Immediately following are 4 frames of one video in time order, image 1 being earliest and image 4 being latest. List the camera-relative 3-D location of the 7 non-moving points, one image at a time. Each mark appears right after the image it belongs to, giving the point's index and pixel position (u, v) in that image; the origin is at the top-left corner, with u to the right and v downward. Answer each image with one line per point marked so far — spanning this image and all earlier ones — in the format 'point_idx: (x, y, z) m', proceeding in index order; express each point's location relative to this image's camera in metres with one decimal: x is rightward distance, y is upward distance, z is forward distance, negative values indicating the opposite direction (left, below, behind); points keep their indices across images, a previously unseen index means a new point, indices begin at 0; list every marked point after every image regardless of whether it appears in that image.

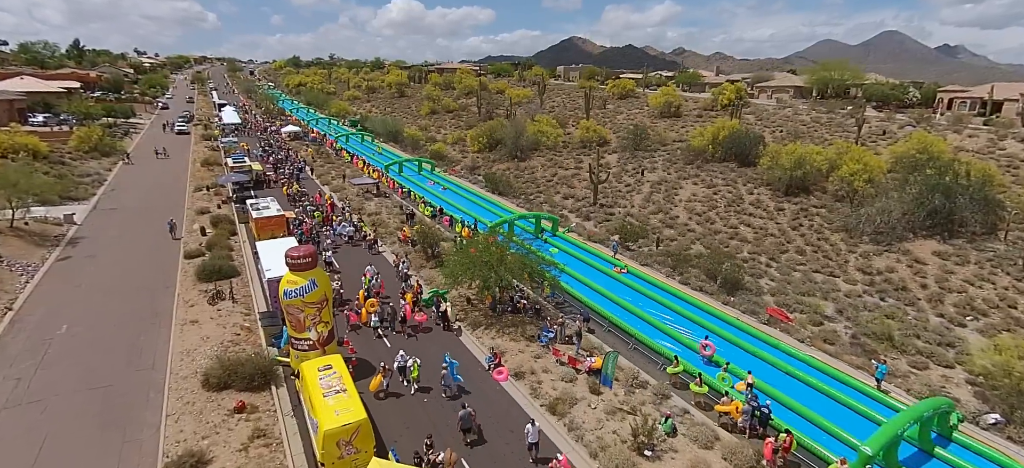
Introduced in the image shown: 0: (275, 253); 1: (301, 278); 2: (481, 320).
0: (-9.2, -0.7, +19.1) m
1: (-5.9, -1.2, +13.7) m
2: (-1.1, -3.1, +17.9) m
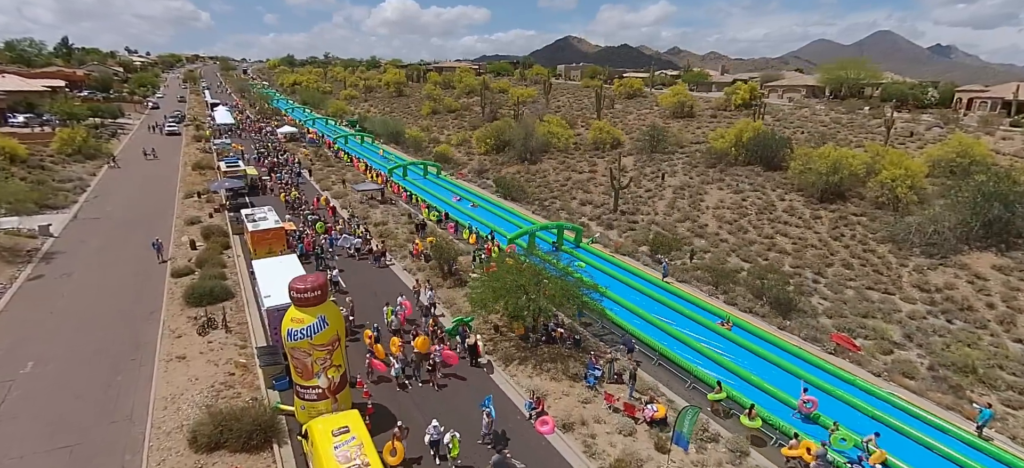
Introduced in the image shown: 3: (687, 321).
0: (-8.1, -1.4, +16.7) m
1: (-4.7, -1.9, +11.3) m
2: (+0.1, -3.8, +15.5) m
3: (+6.9, -3.5, +19.3) m
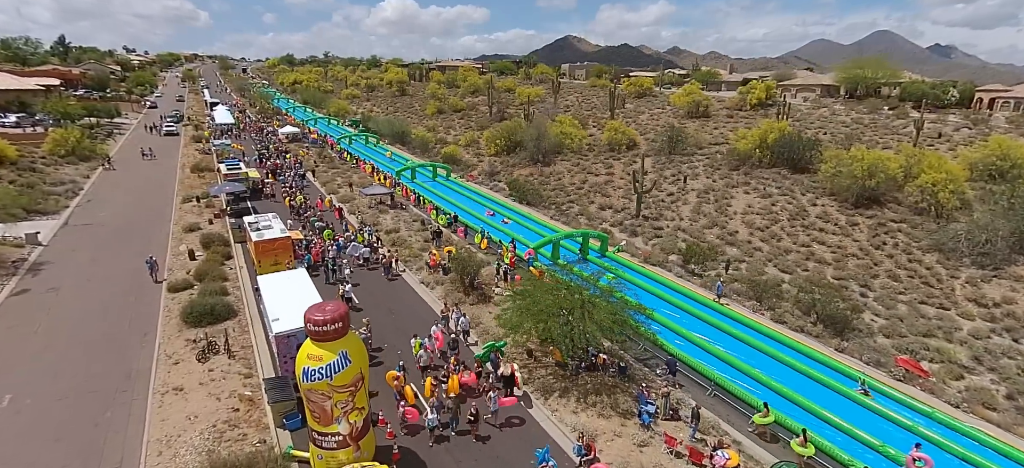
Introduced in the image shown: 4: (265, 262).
0: (-7.0, -1.8, +15.0) m
1: (-3.6, -2.3, +9.6) m
2: (+1.1, -4.2, +13.8) m
3: (+8.0, -3.9, +17.6) m
4: (-9.9, -1.1, +19.6) m
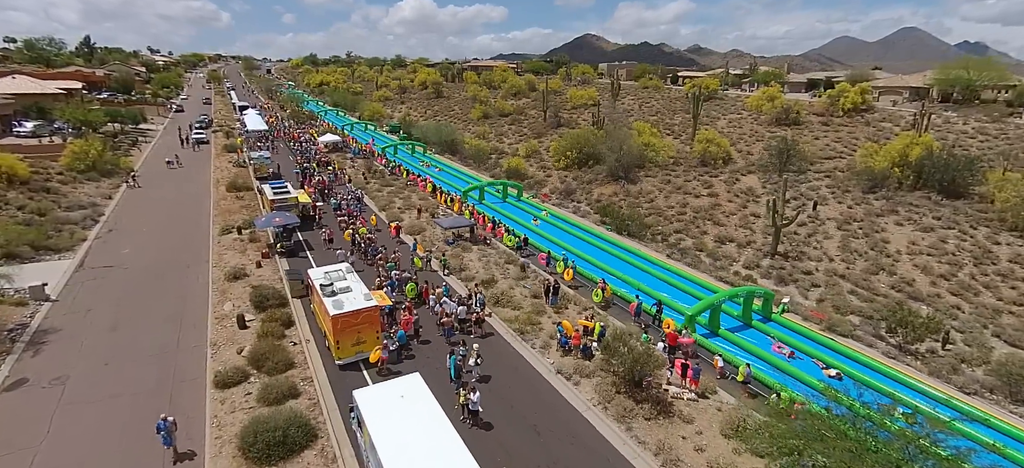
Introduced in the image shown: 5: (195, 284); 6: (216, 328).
0: (-2.1, -3.9, +9.5) m
1: (+1.1, -4.4, +4.1) m
2: (+6.0, -6.3, +8.1) m
3: (+12.9, -6.1, +11.7) m
4: (-4.9, -3.2, +14.3) m
5: (-12.6, -2.0, +19.6) m
6: (-9.9, -3.1, +16.3) m
